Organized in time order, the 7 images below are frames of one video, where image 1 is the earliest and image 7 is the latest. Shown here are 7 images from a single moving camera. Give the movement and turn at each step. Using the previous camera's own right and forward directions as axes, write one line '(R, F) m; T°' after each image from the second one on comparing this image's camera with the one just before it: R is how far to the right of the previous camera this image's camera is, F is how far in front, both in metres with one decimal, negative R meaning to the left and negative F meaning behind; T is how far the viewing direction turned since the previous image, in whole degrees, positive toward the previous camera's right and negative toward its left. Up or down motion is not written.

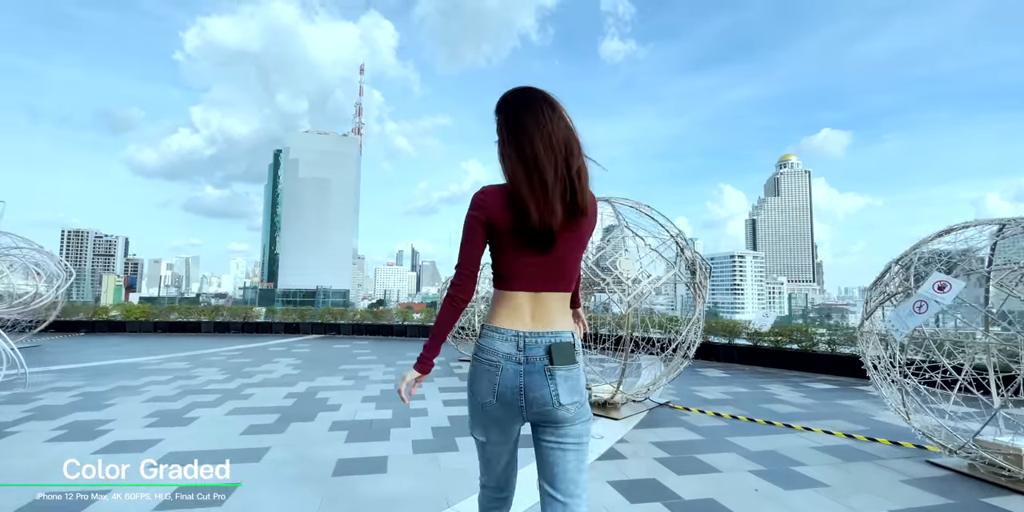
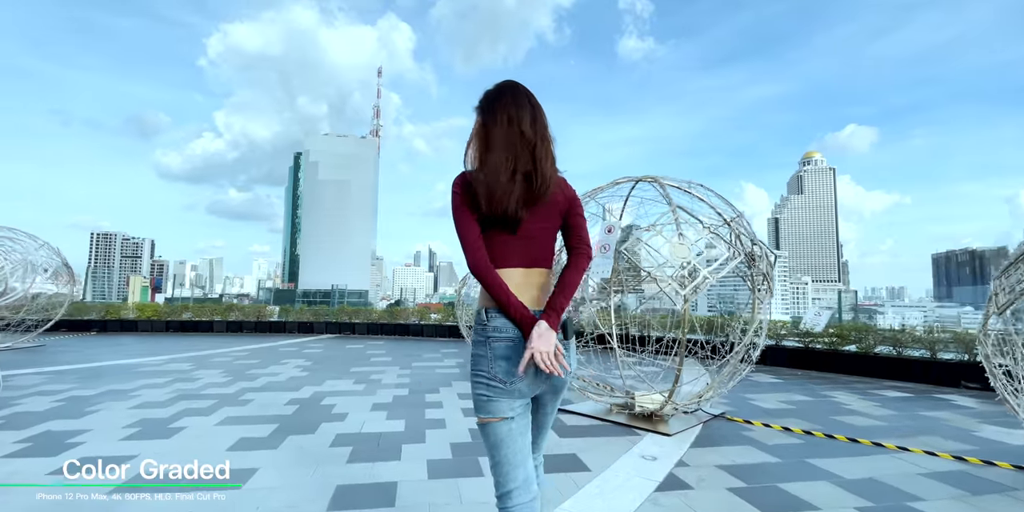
(-0.1, +0.7) m; -2°
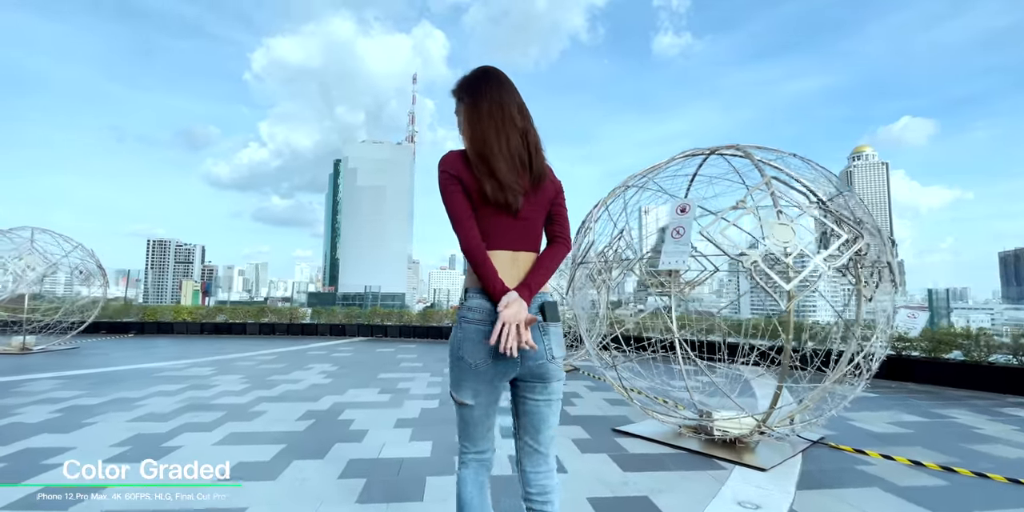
(-0.1, +0.7) m; -4°
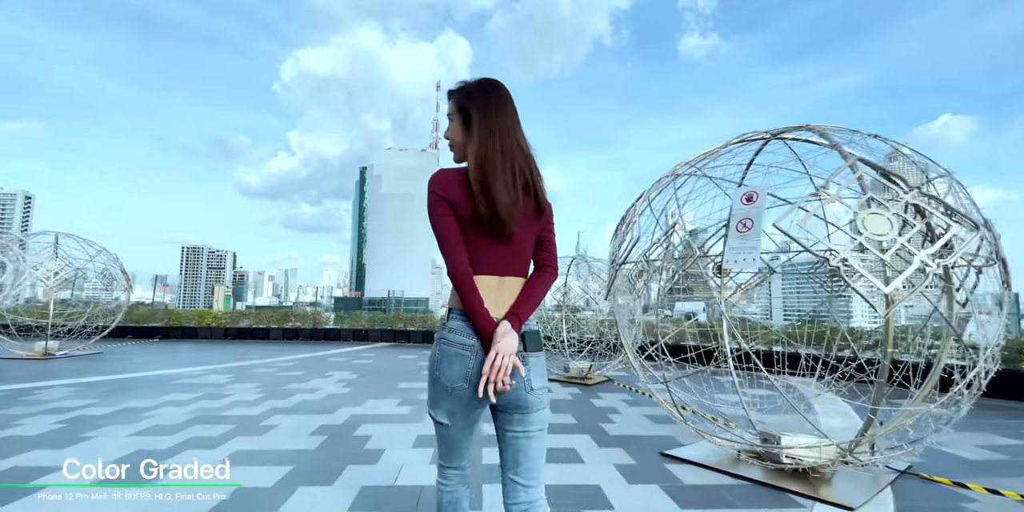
(-0.1, +0.4) m; -3°
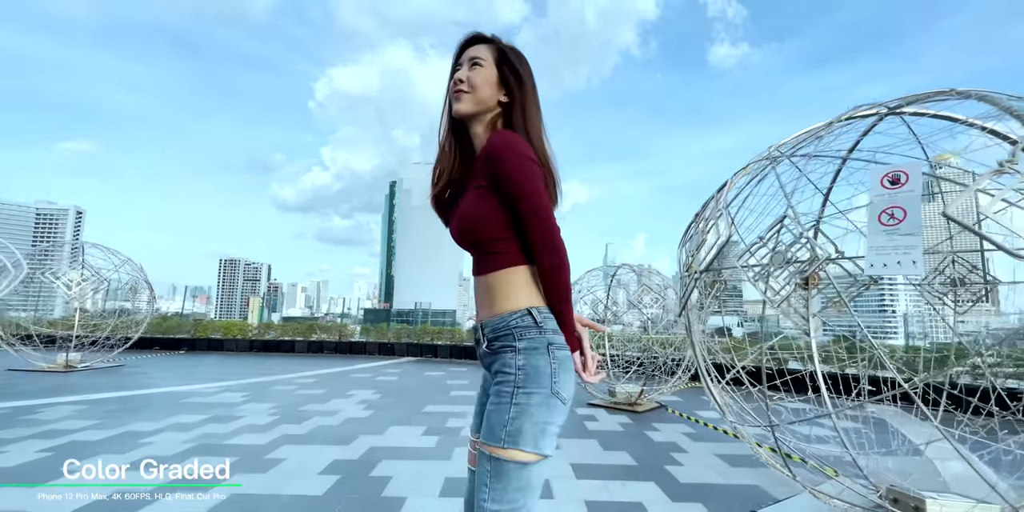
(-0.1, +0.7) m; -3°
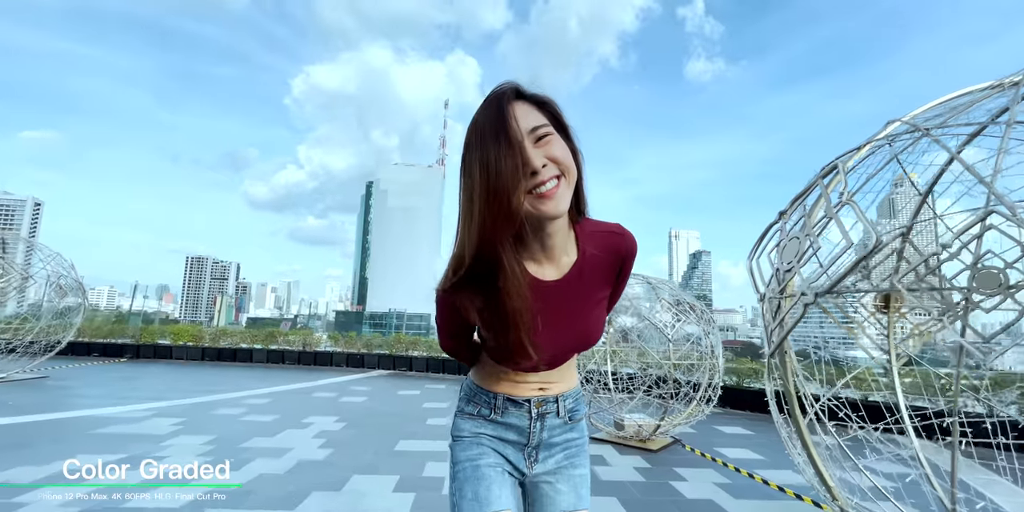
(-0.2, +0.9) m; +3°
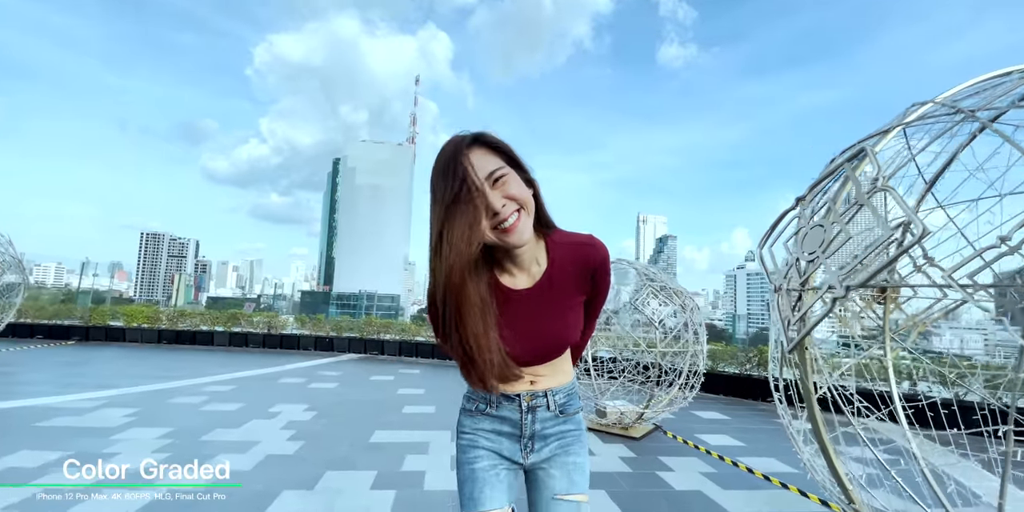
(-0.1, +0.2) m; +4°
